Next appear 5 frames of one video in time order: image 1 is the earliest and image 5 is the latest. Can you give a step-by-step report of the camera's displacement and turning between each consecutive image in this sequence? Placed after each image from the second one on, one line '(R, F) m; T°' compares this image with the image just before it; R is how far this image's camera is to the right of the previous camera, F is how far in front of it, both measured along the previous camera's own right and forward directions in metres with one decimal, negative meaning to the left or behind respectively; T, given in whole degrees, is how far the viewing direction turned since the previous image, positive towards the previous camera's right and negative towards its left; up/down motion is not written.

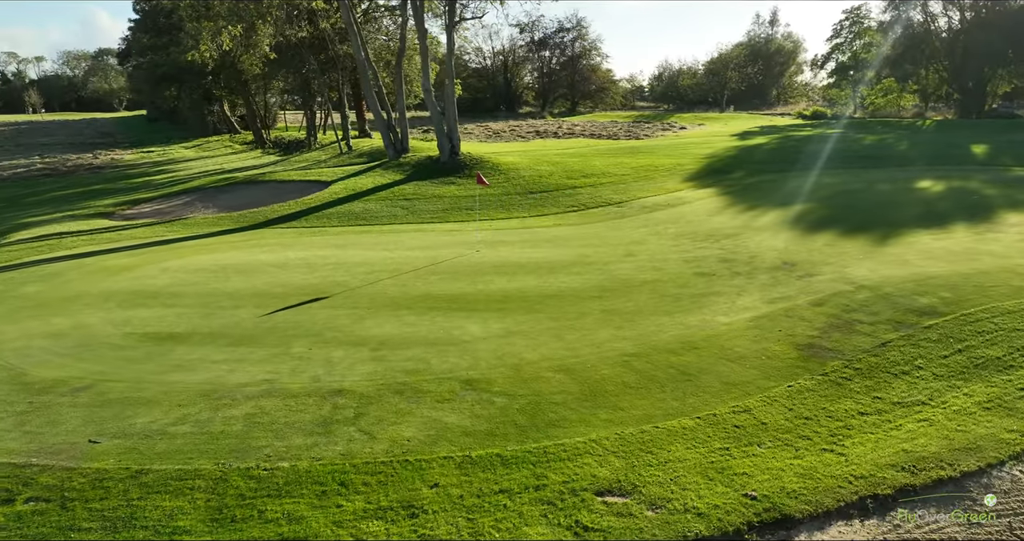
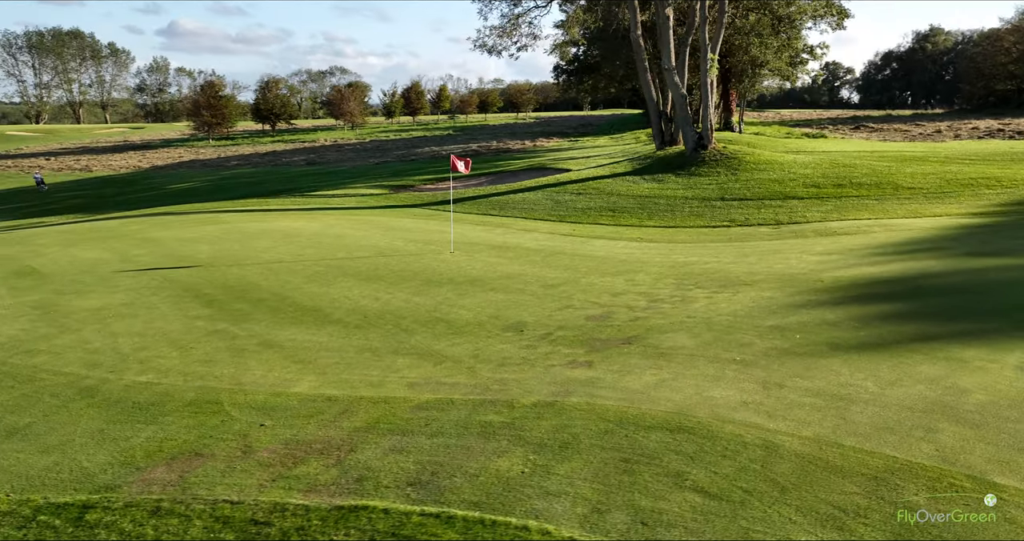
(+7.3, +5.5) m; -41°
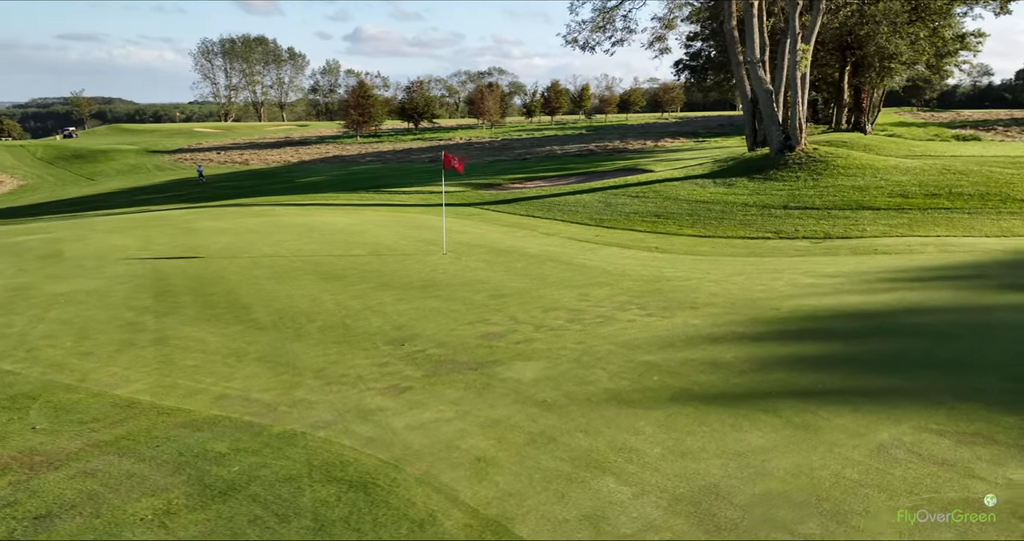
(+2.2, +0.9) m; -12°
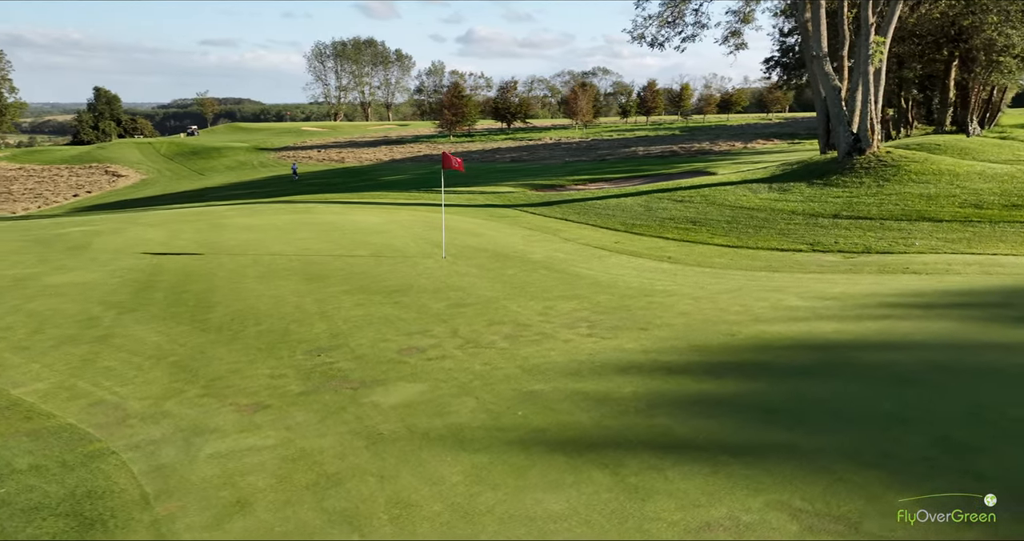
(+1.4, +0.6) m; -8°
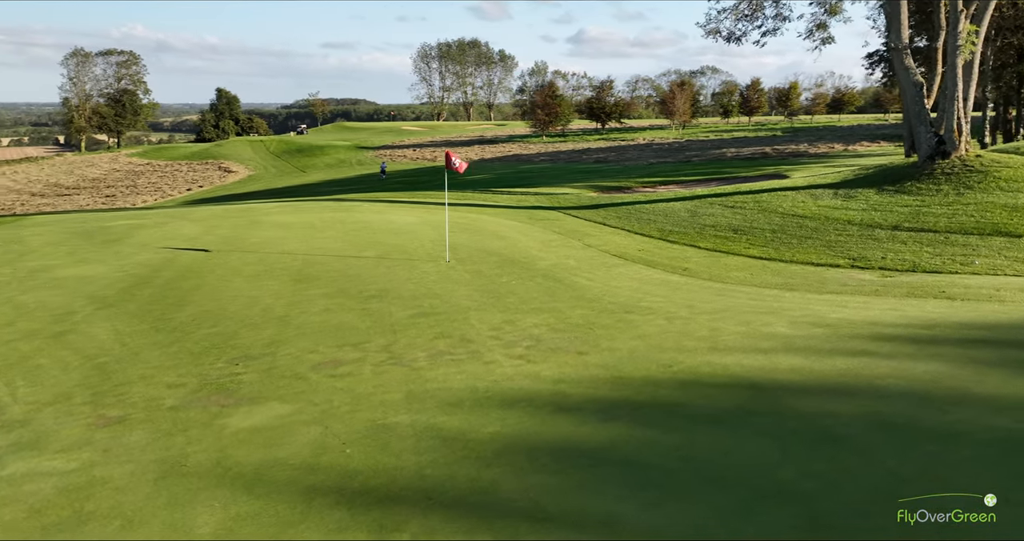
(+1.3, +0.6) m; -8°
